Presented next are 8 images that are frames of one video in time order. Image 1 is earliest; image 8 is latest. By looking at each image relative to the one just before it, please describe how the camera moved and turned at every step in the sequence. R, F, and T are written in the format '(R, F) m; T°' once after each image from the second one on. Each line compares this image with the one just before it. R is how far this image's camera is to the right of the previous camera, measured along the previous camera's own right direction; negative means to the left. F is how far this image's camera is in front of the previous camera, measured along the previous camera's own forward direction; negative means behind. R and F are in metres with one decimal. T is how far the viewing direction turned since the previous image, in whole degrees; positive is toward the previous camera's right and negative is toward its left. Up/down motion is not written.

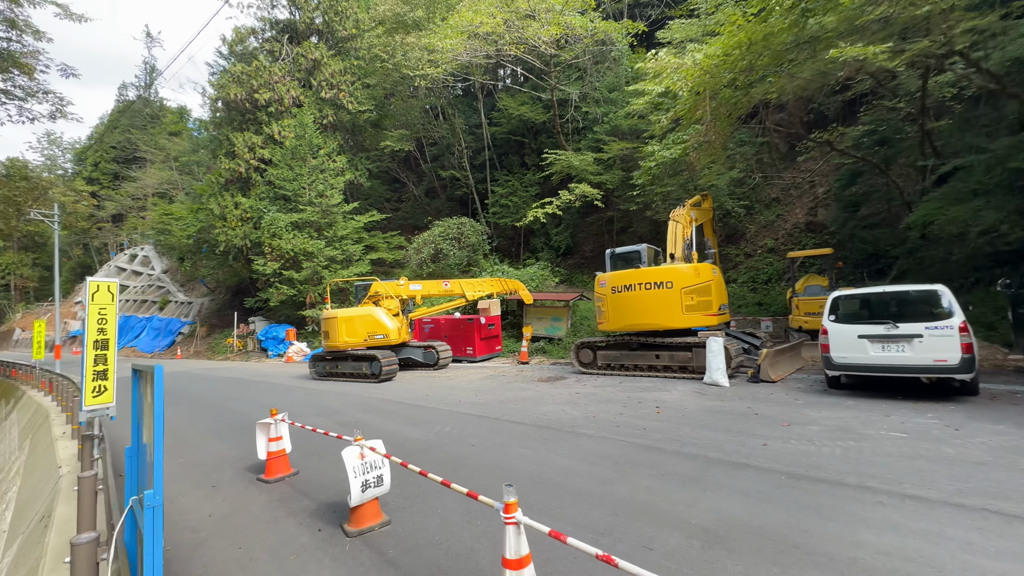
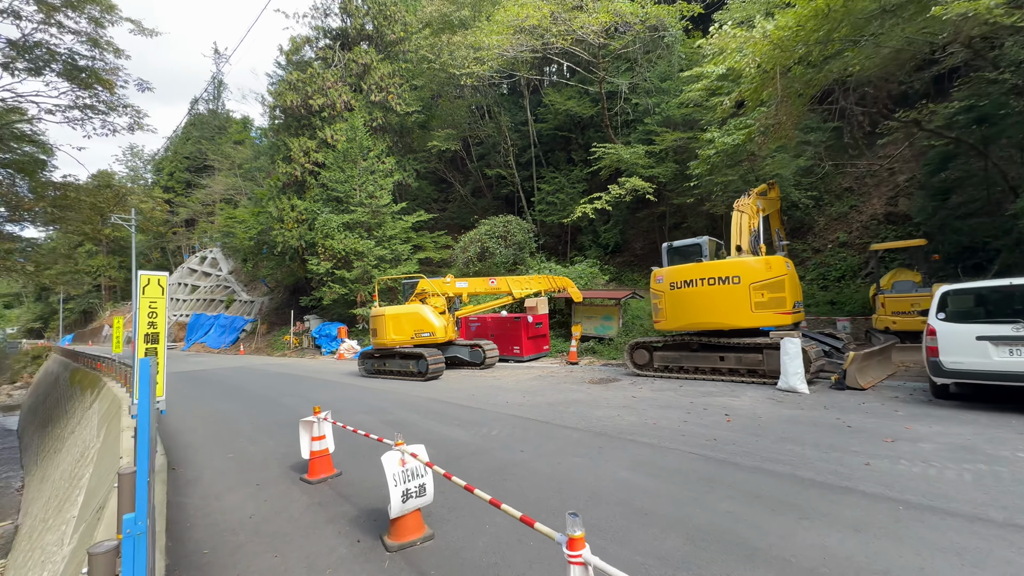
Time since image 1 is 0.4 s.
(-0.1, +0.3) m; -6°
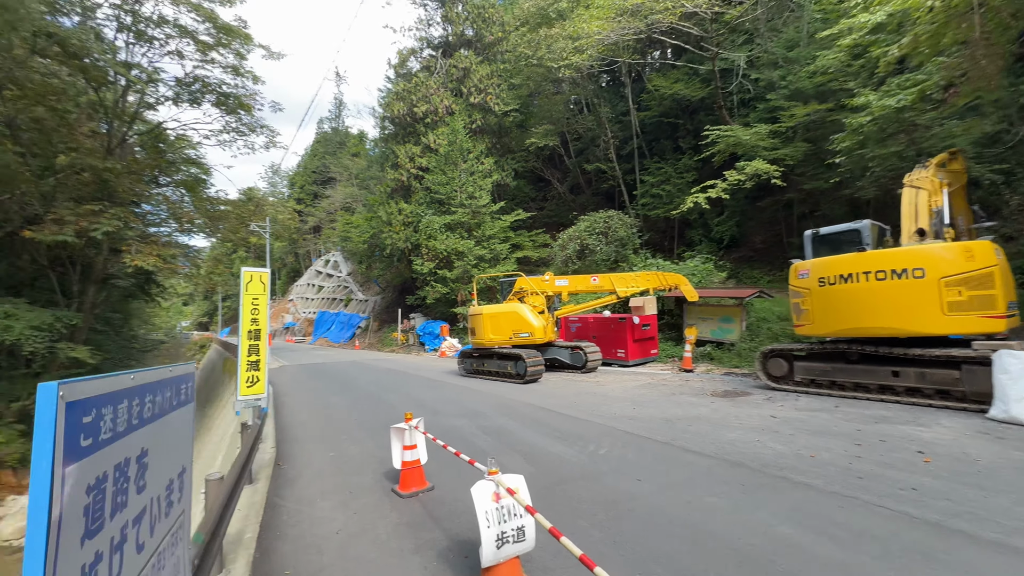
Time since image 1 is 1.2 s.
(-0.1, +0.5) m; -12°
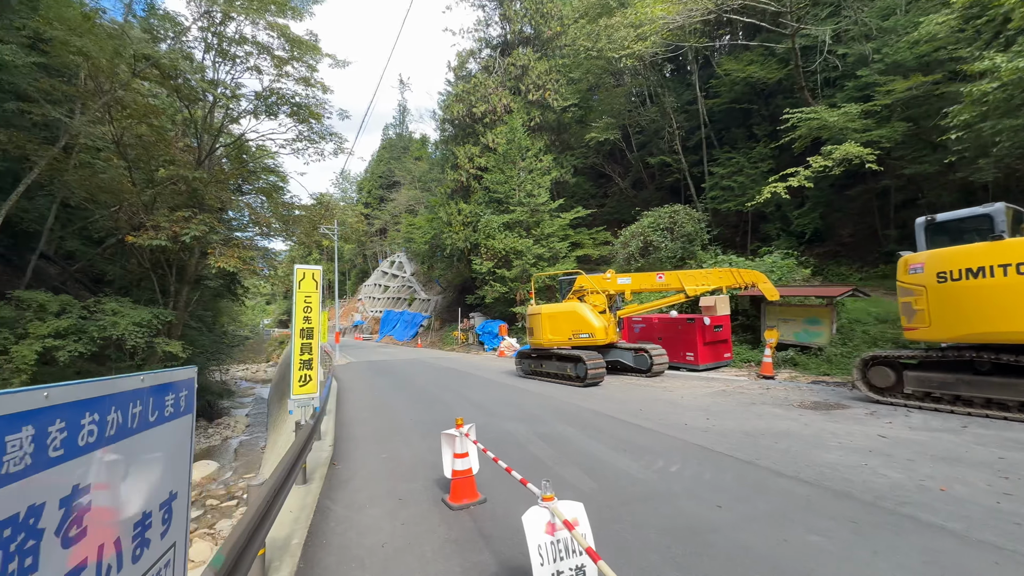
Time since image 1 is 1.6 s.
(0.0, +0.3) m; -8°
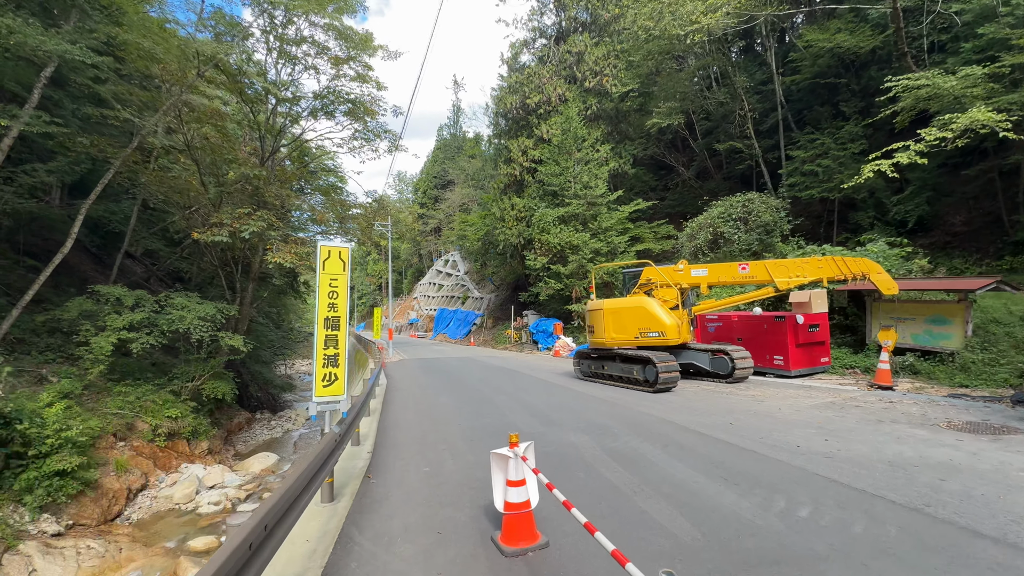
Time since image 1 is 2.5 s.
(-0.1, +0.7) m; -7°
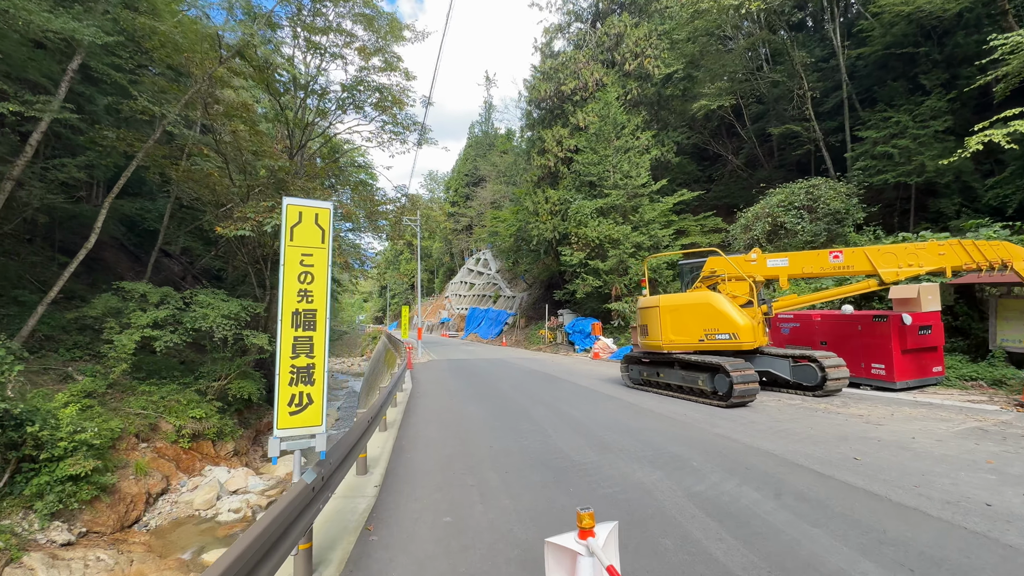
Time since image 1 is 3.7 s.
(-0.1, +0.9) m; -4°
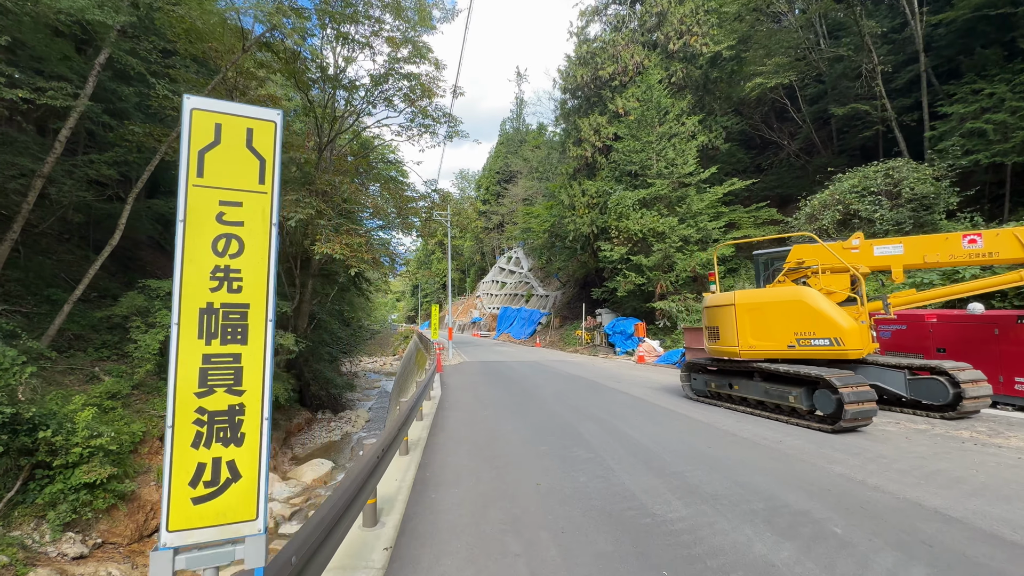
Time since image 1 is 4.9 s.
(-0.1, +0.9) m; -4°
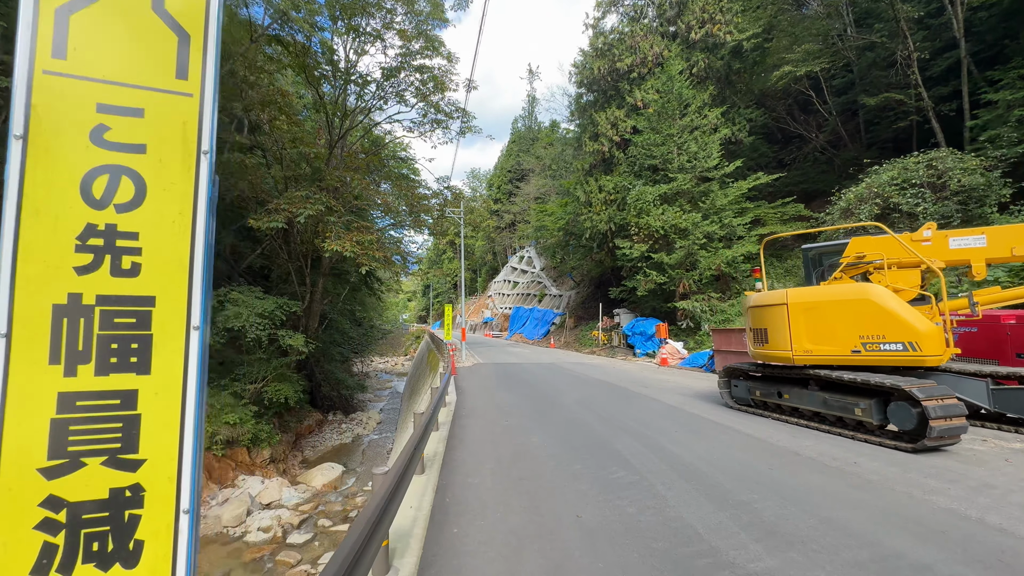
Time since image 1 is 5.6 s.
(-0.1, +0.5) m; -1°
